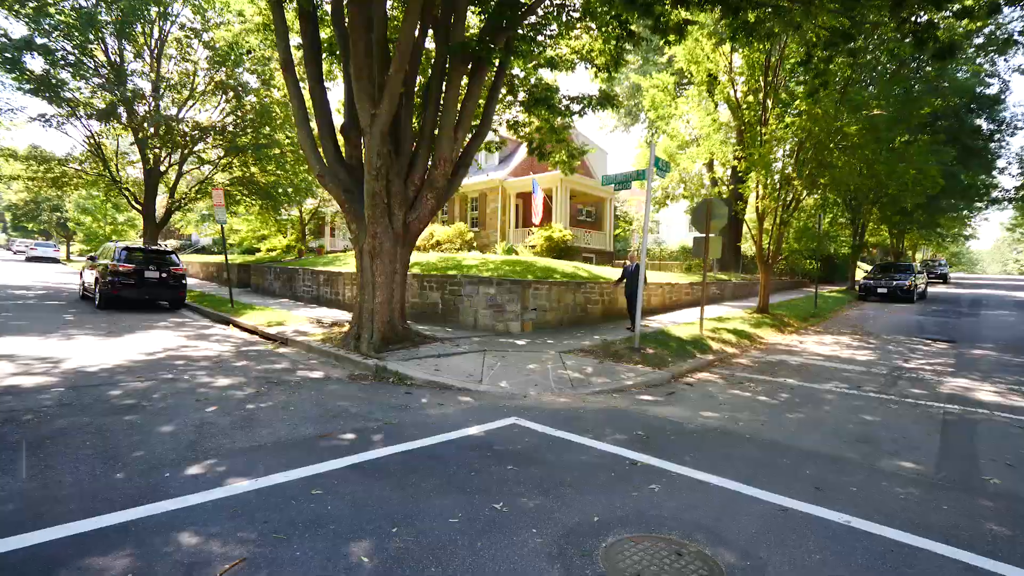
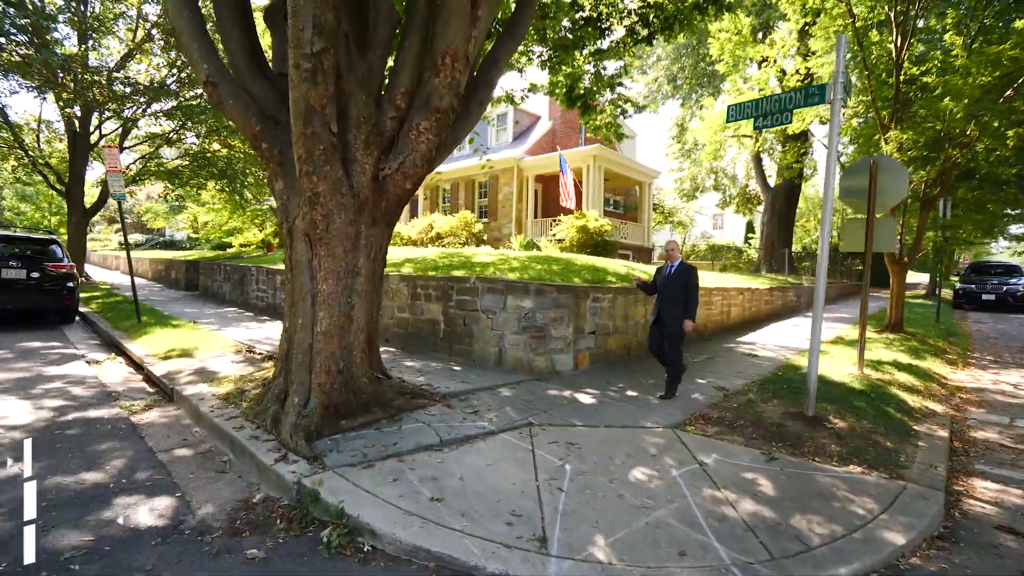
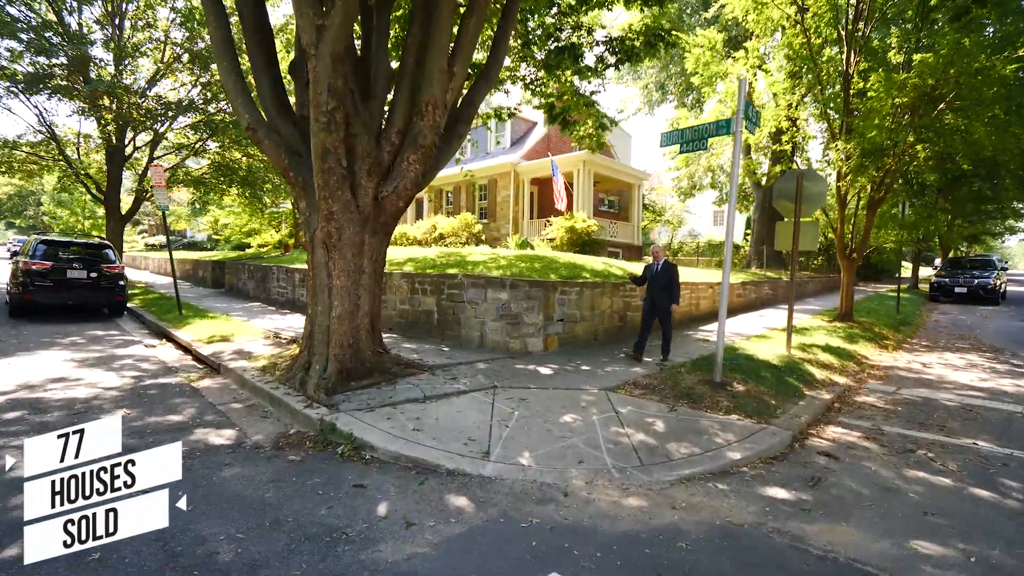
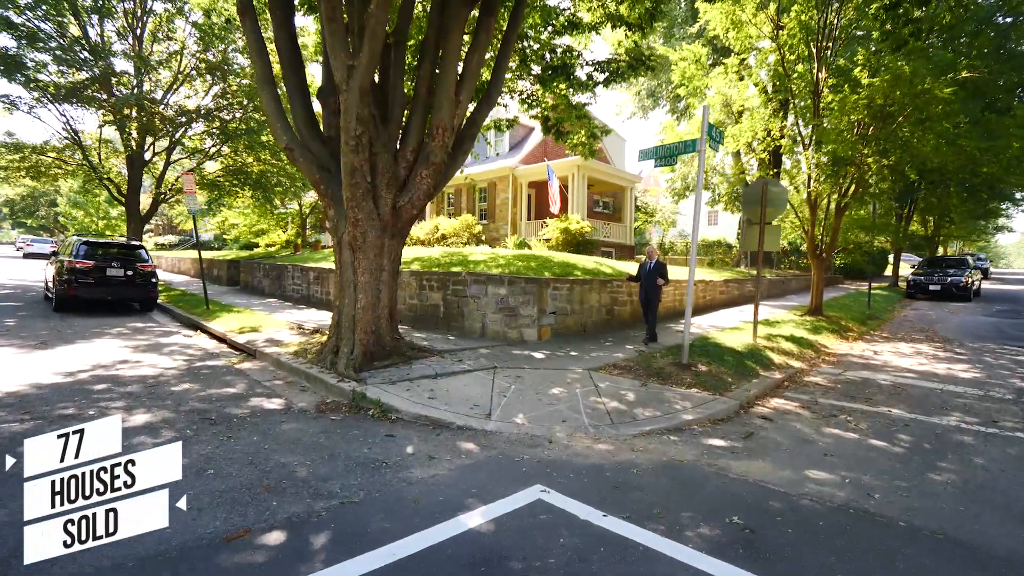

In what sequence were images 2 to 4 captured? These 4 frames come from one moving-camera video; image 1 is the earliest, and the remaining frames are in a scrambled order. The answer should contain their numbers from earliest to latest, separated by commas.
4, 3, 2
